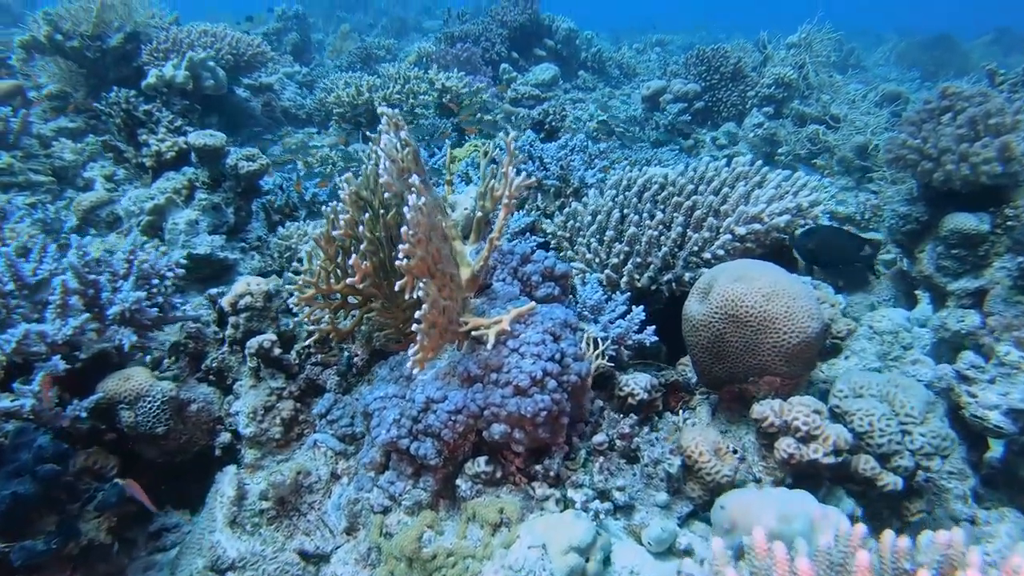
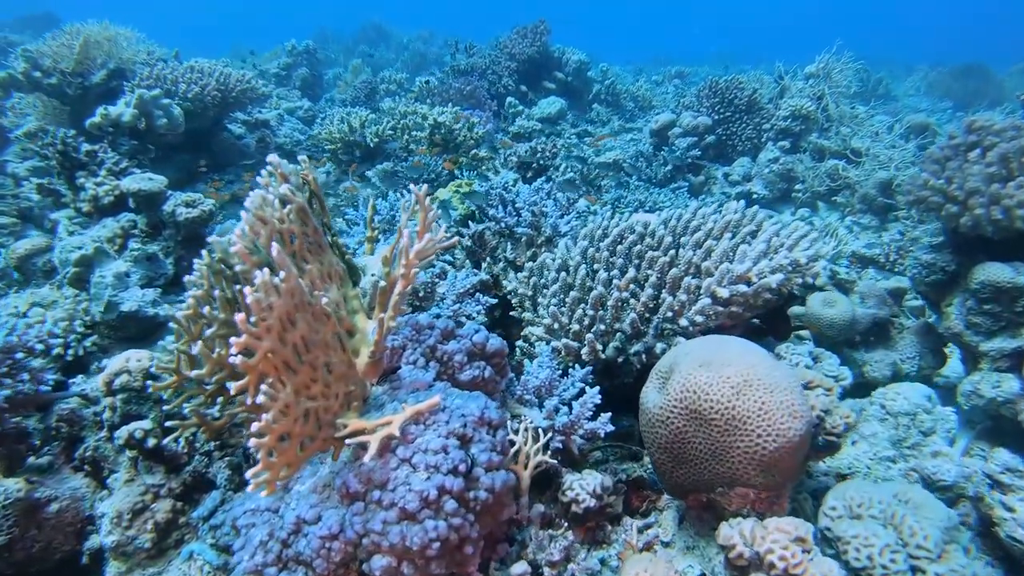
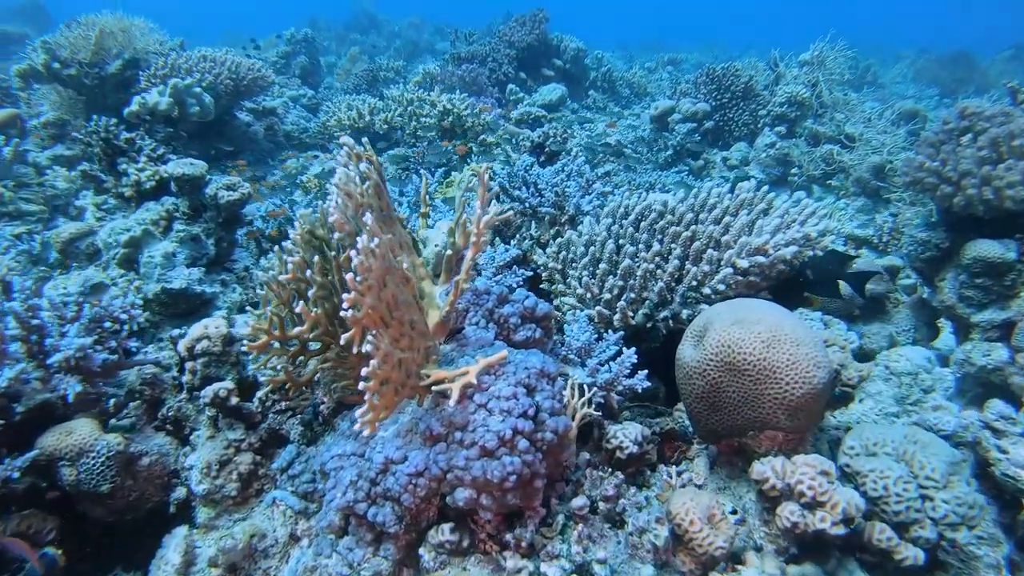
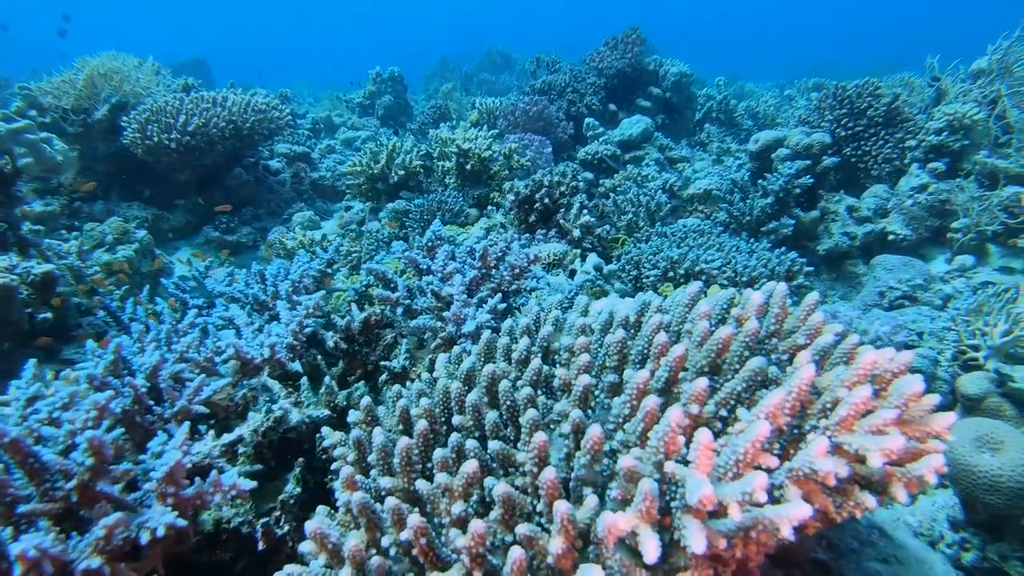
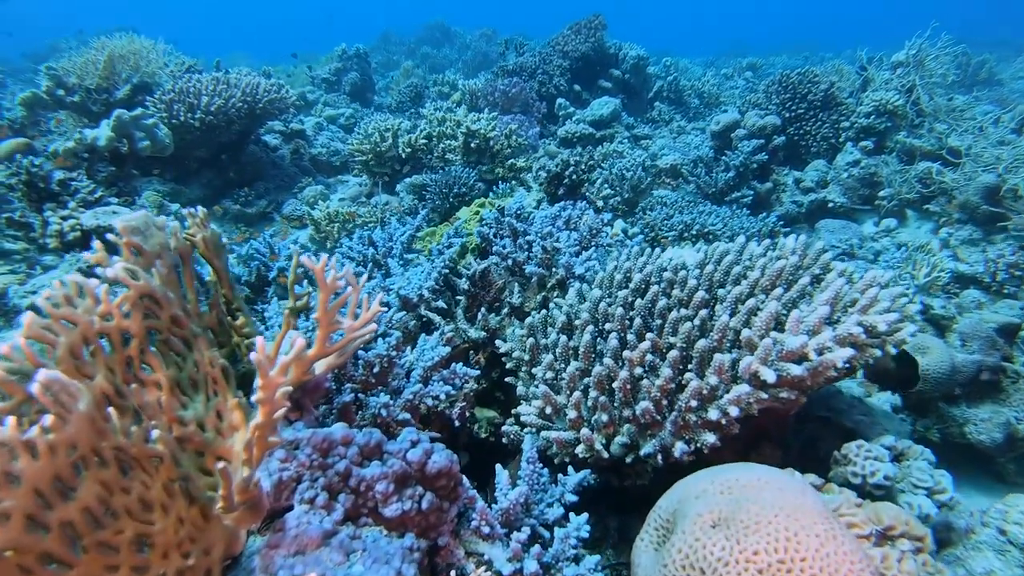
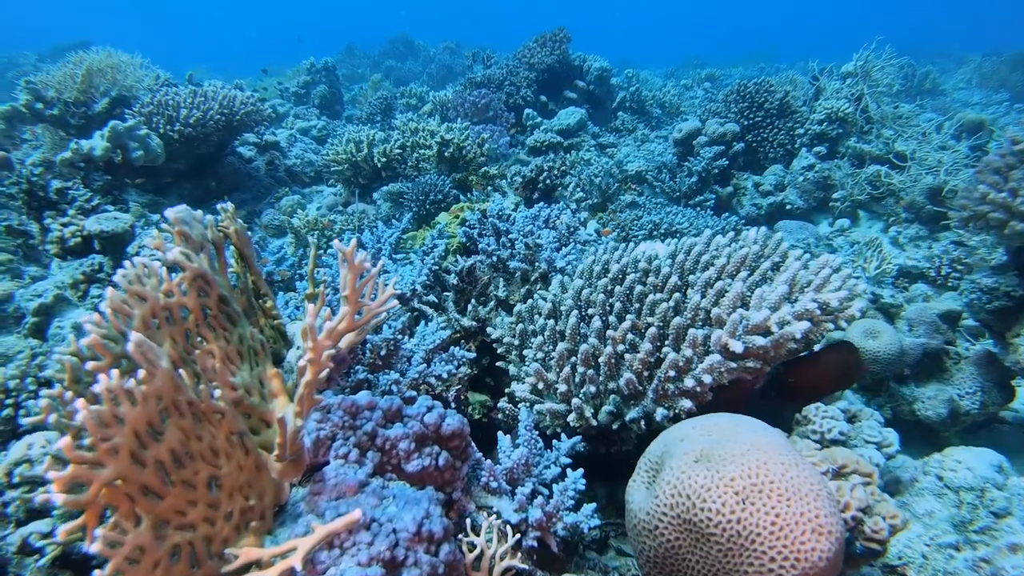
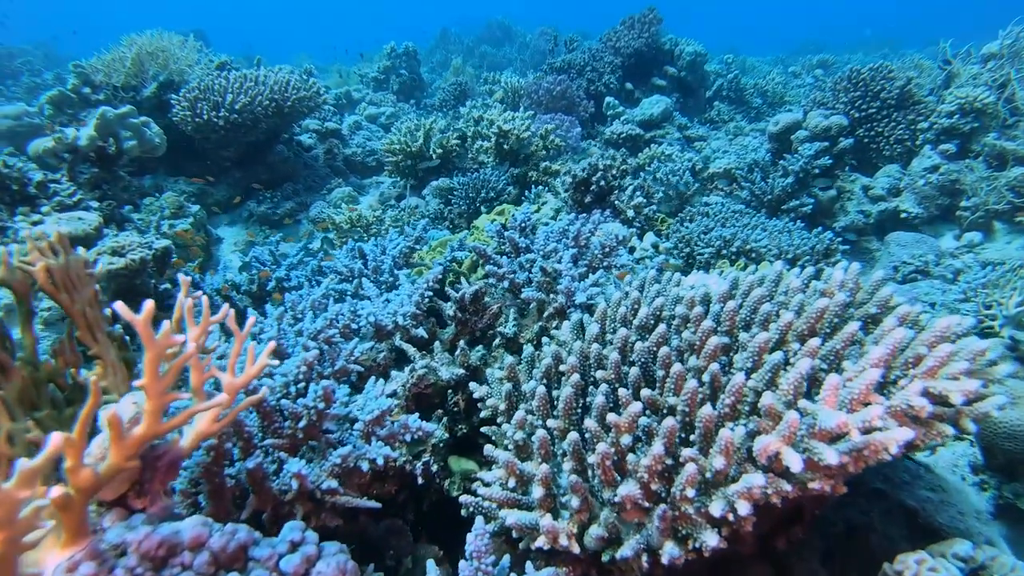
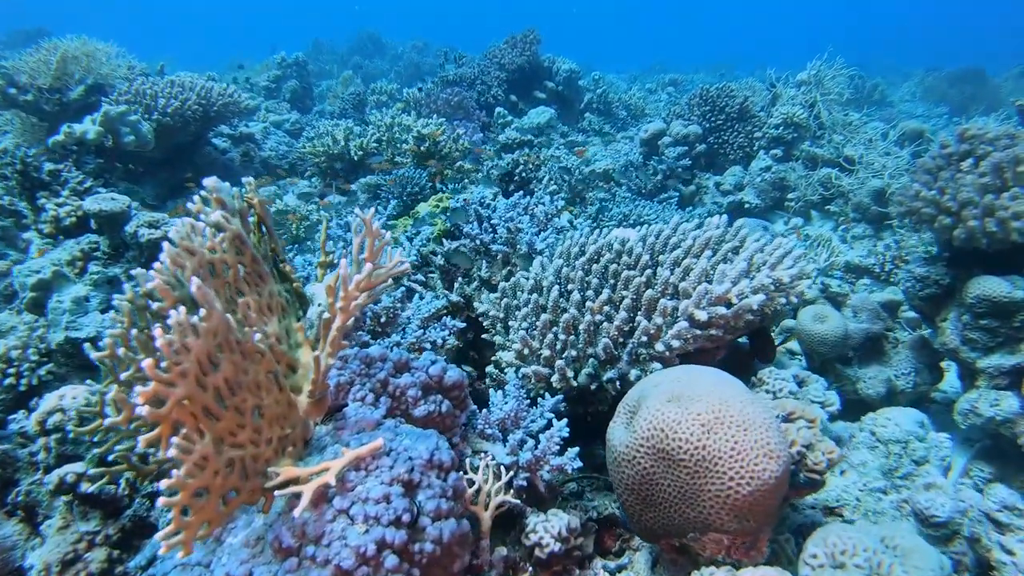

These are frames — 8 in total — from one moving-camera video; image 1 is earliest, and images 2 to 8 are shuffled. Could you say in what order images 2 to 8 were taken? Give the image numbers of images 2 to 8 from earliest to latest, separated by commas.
3, 2, 8, 6, 5, 7, 4
